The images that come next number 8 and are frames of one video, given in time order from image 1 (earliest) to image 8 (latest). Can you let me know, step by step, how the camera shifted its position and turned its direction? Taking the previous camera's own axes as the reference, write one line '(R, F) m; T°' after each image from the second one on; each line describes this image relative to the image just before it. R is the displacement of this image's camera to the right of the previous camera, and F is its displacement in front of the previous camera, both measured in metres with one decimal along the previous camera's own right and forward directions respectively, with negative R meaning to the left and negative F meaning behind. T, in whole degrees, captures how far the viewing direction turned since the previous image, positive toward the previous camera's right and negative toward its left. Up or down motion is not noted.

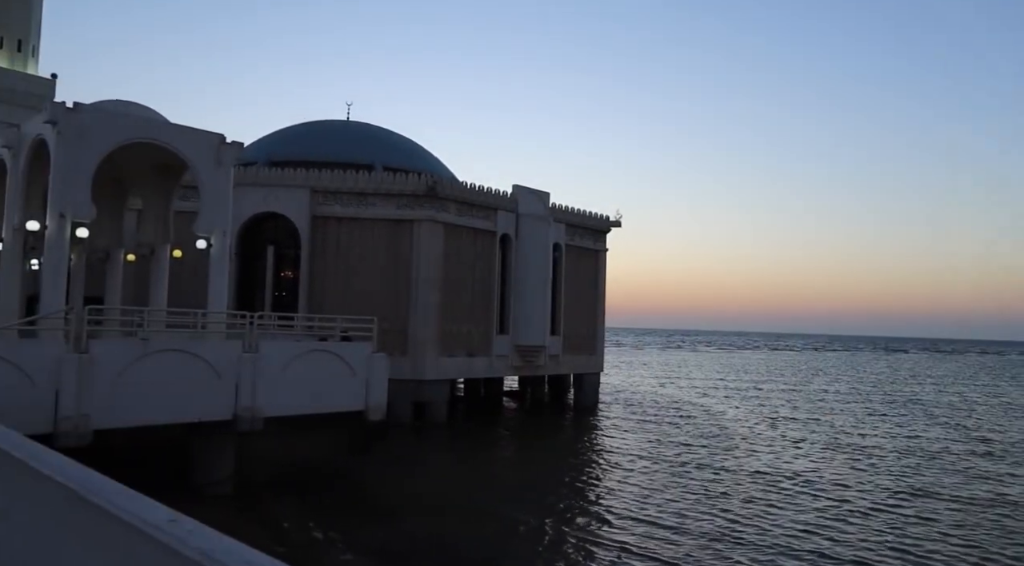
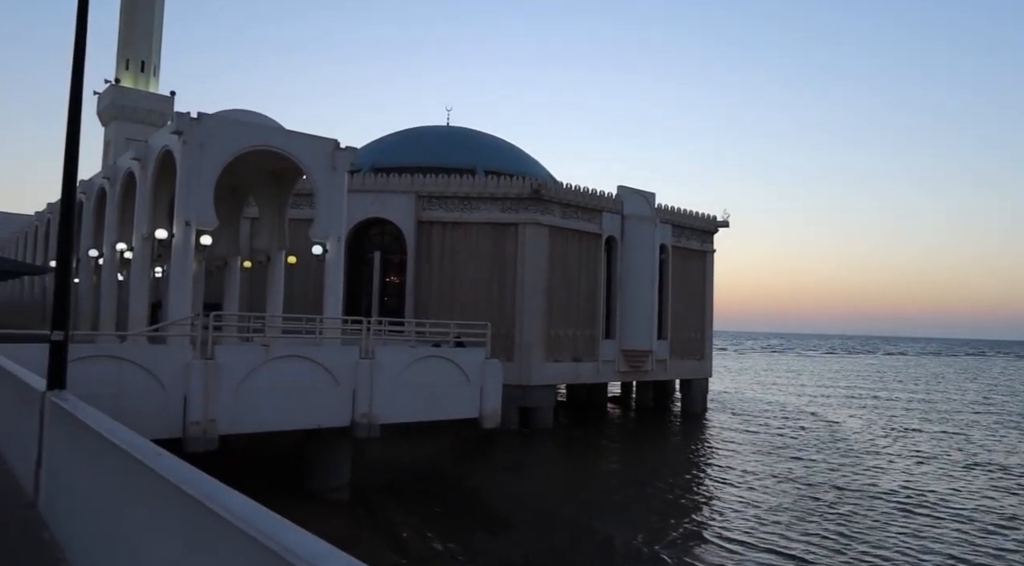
(-0.6, +0.7) m; -7°
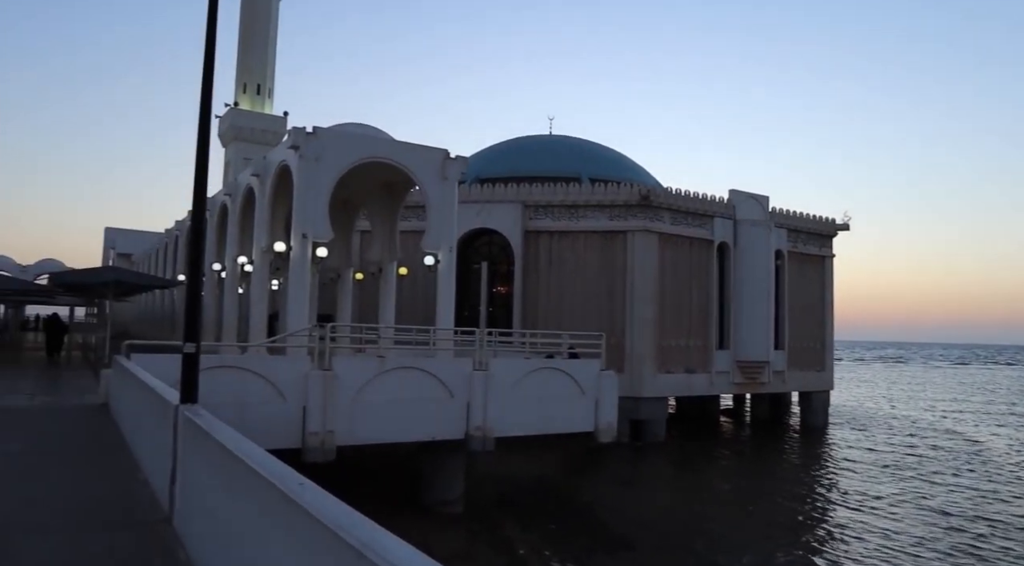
(-0.4, +0.5) m; -7°
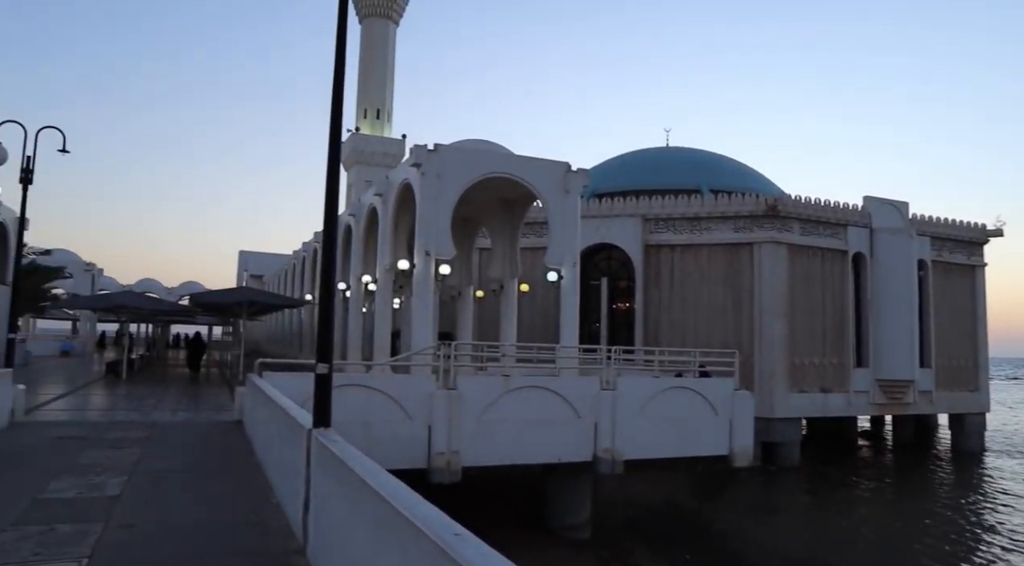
(-0.3, +0.5) m; -8°
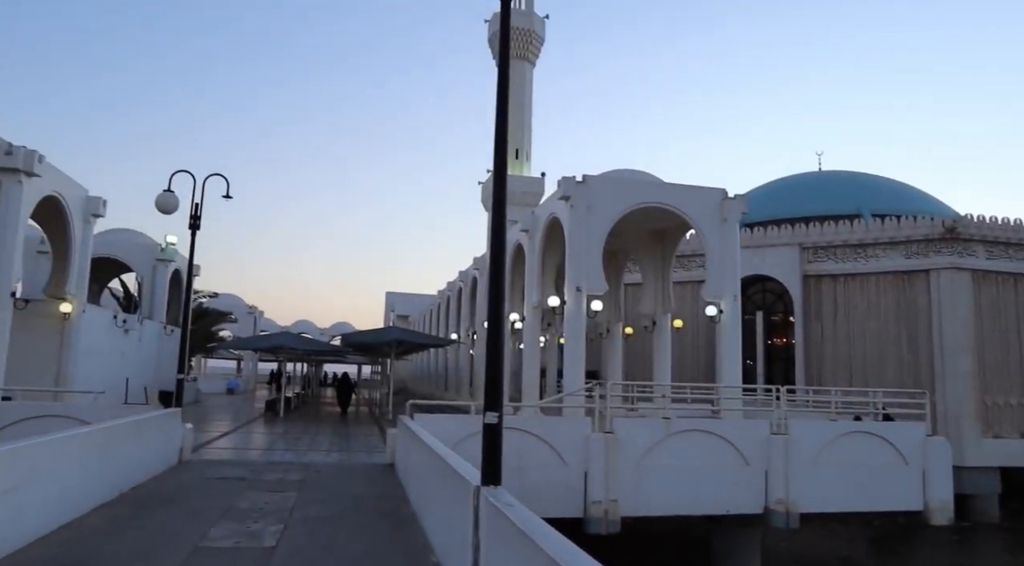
(-0.4, +0.8) m; -10°
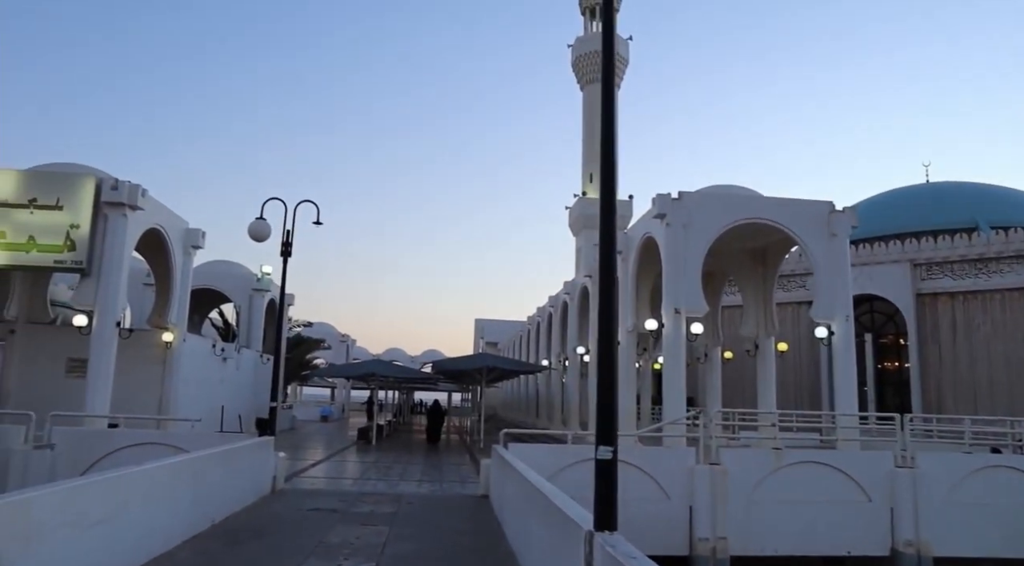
(-0.1, +0.5) m; -6°
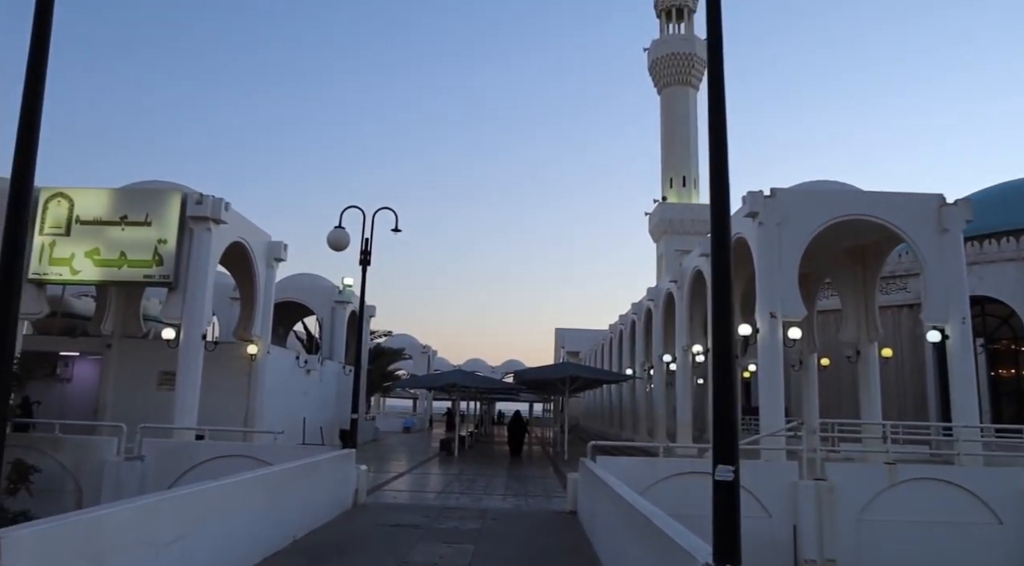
(-0.1, +0.5) m; -6°
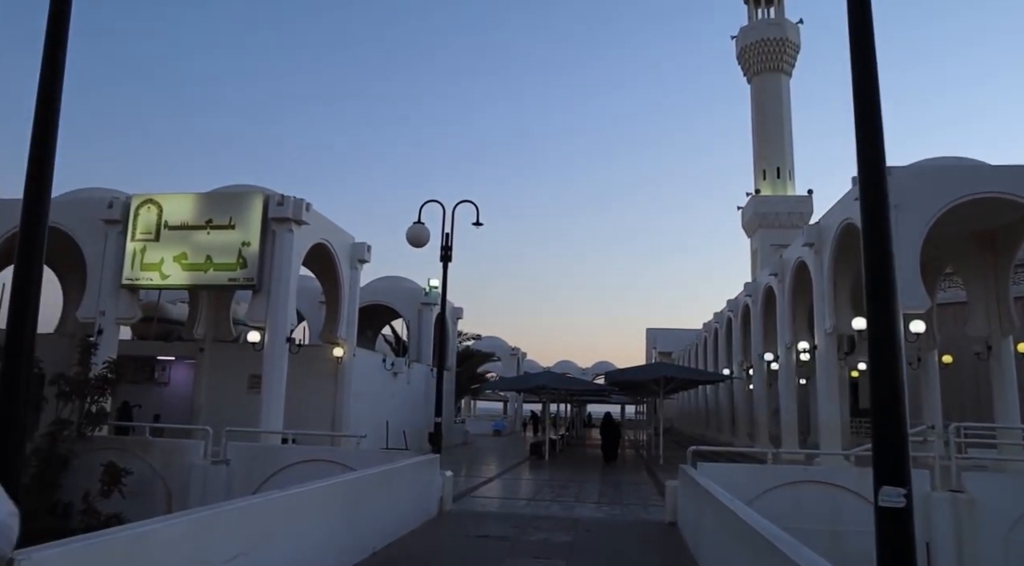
(0.0, +0.8) m; -7°
